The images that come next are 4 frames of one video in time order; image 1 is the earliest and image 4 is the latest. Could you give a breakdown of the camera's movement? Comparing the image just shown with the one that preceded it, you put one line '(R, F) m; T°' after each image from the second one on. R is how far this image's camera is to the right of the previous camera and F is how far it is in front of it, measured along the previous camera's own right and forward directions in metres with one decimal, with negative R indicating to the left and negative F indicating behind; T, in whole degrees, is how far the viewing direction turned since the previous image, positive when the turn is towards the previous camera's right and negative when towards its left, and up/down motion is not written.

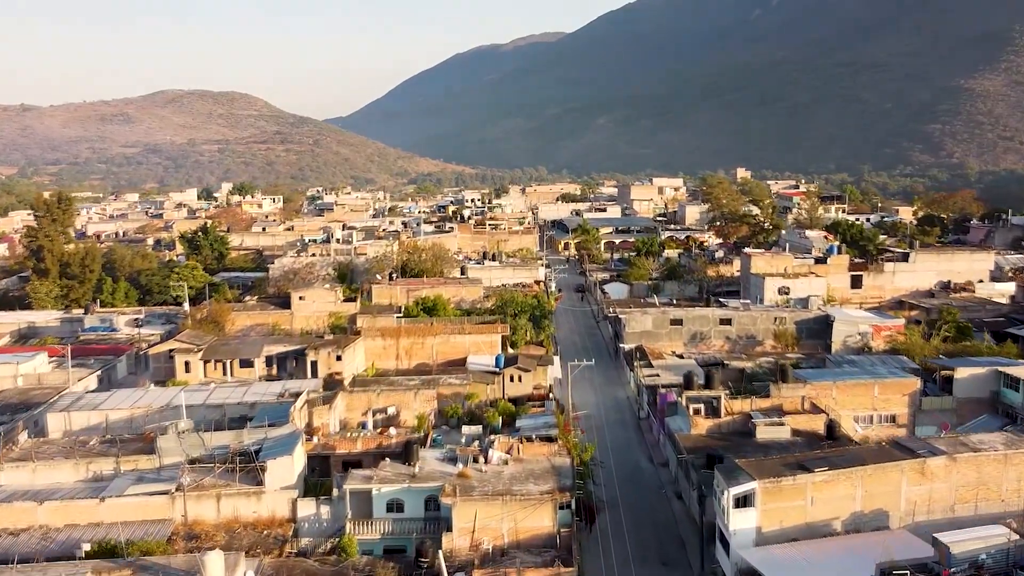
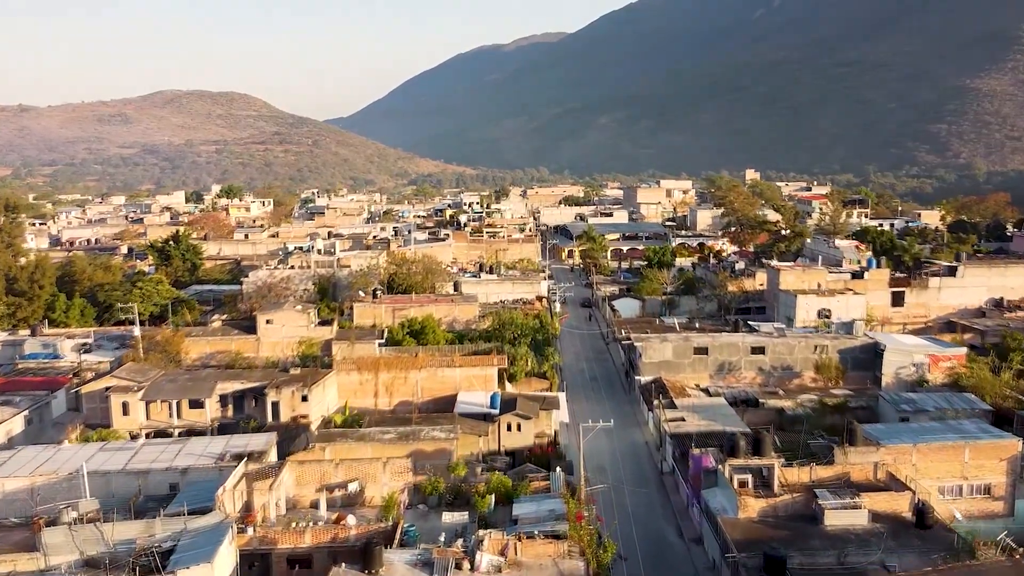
(+0.1, +4.5) m; 0°
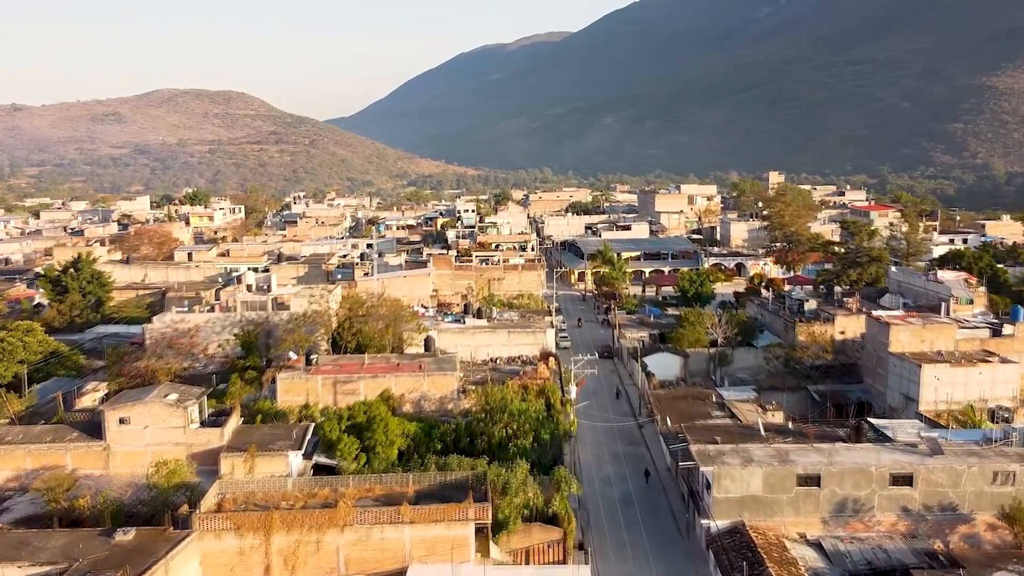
(+0.3, +11.0) m; 0°
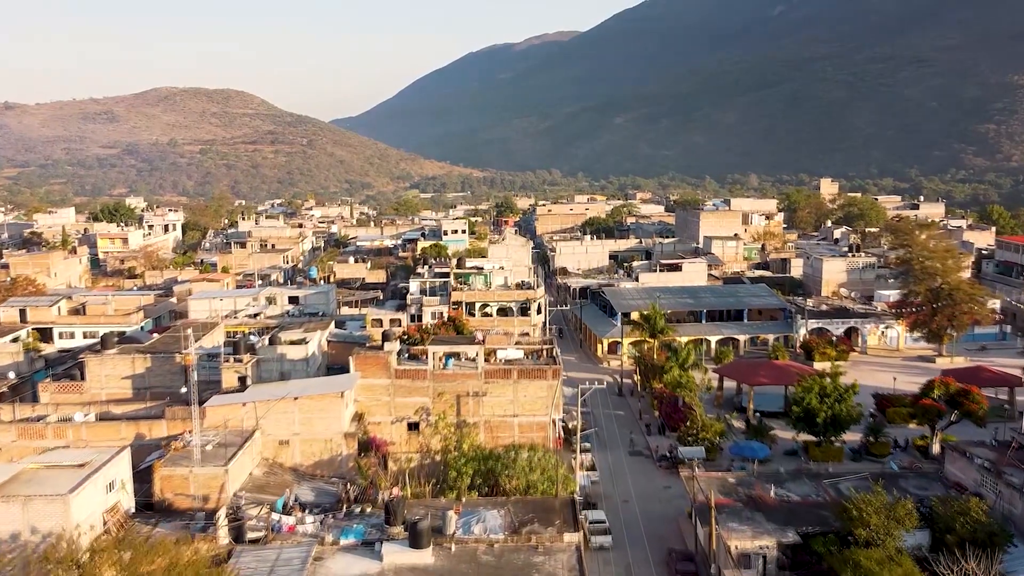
(+0.5, +17.9) m; -1°
